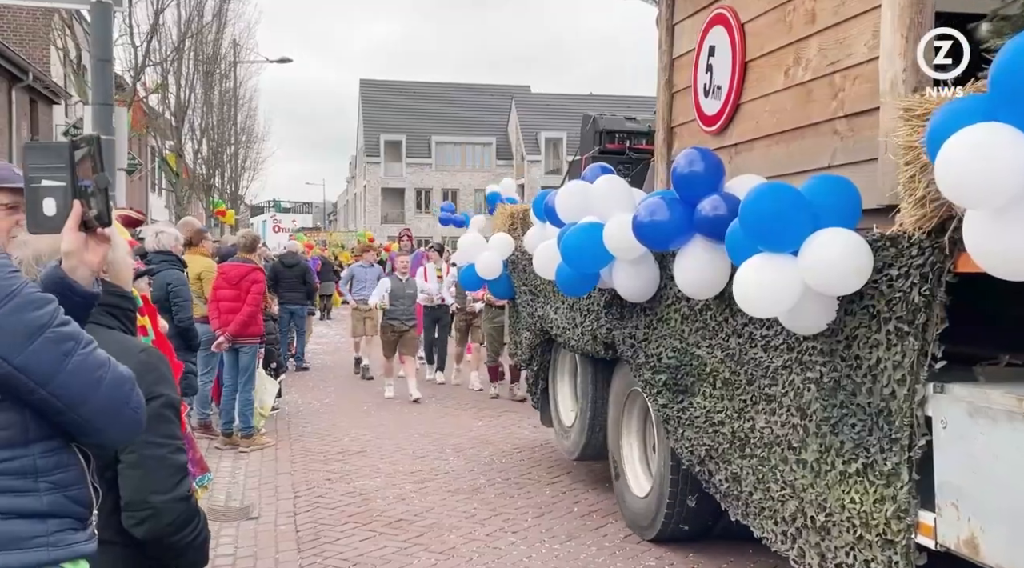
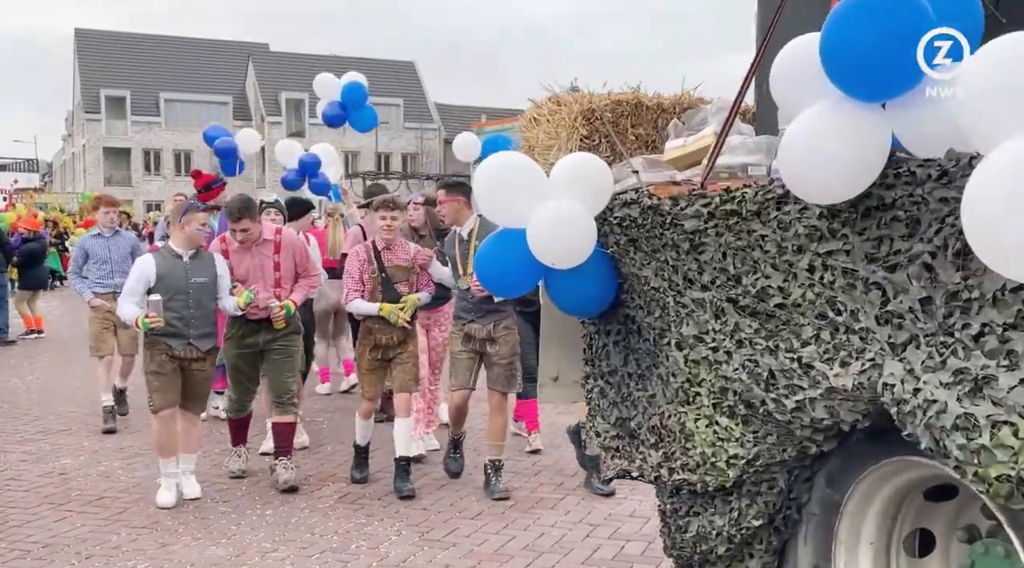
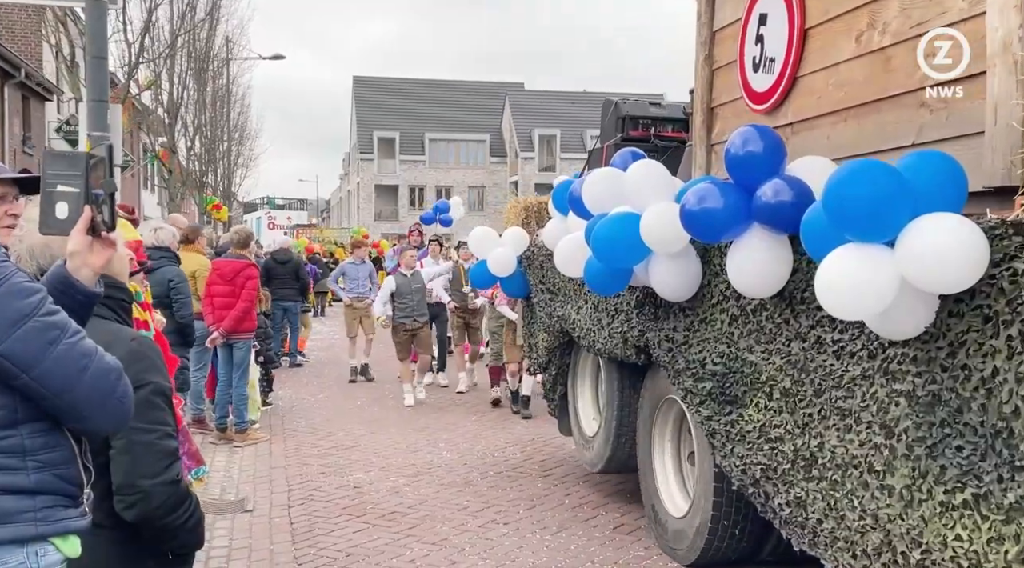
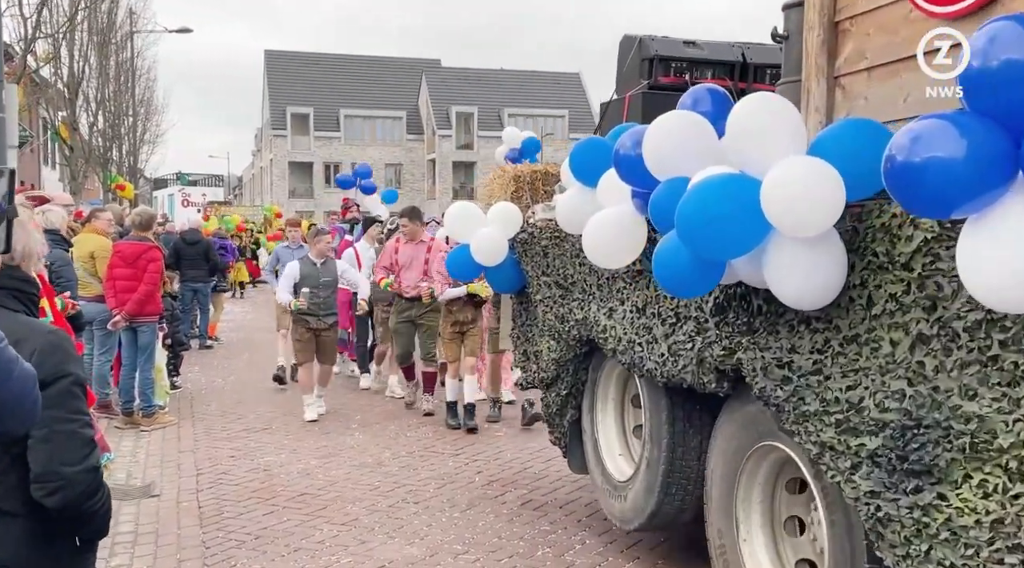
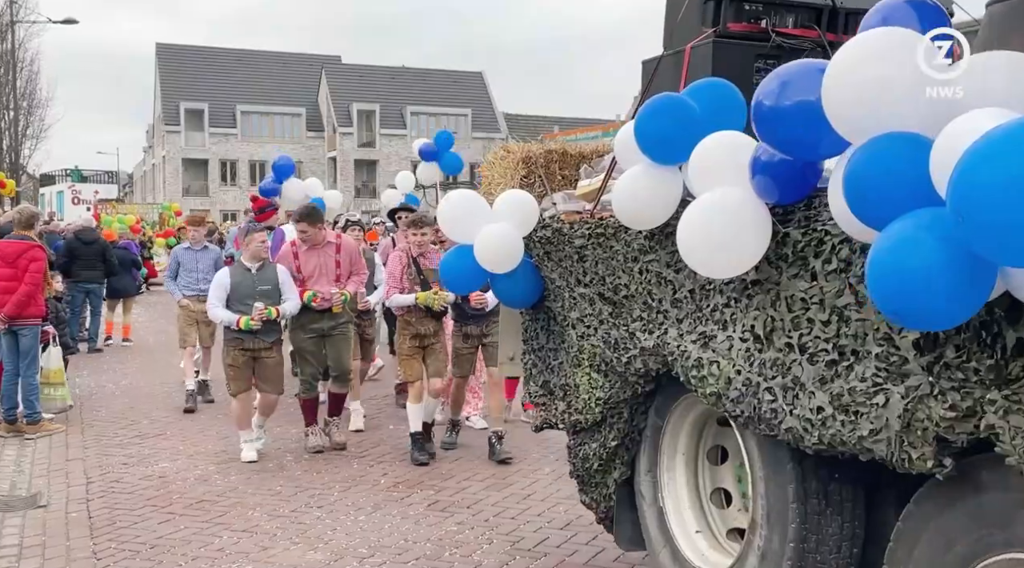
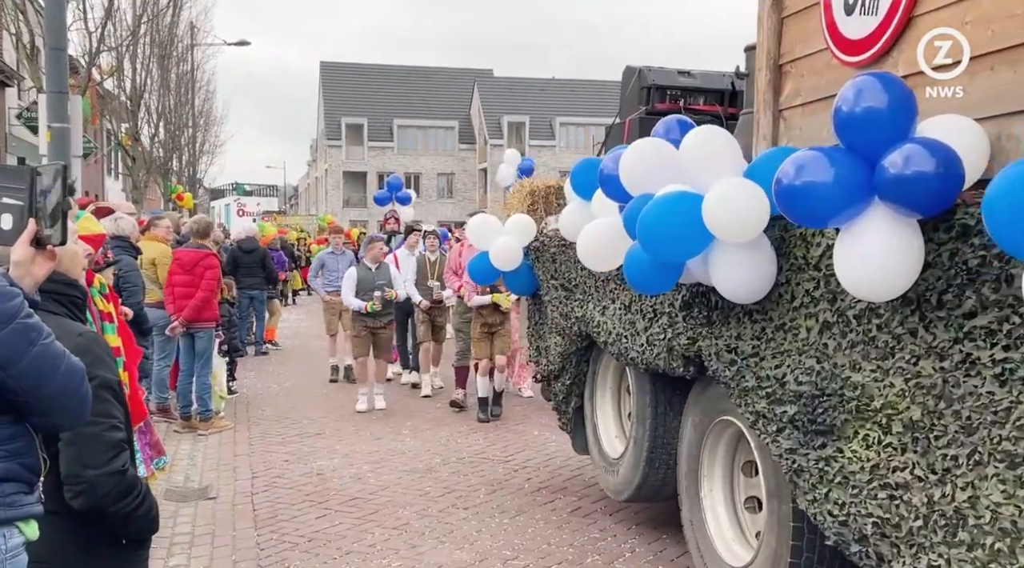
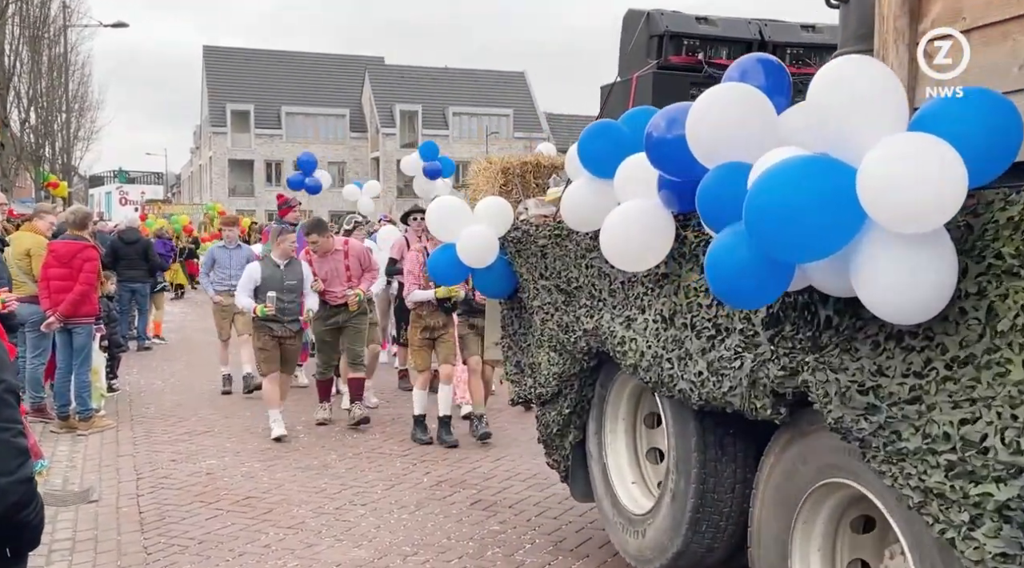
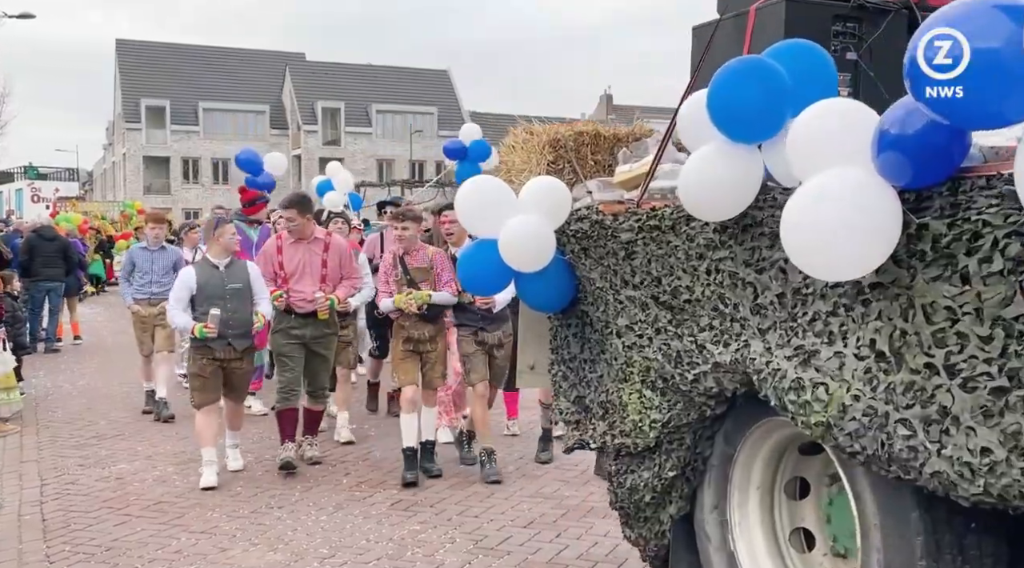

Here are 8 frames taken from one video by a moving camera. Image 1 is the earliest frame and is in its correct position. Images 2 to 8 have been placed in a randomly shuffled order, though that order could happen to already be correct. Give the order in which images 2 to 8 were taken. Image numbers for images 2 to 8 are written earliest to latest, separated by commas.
3, 6, 4, 7, 5, 8, 2
